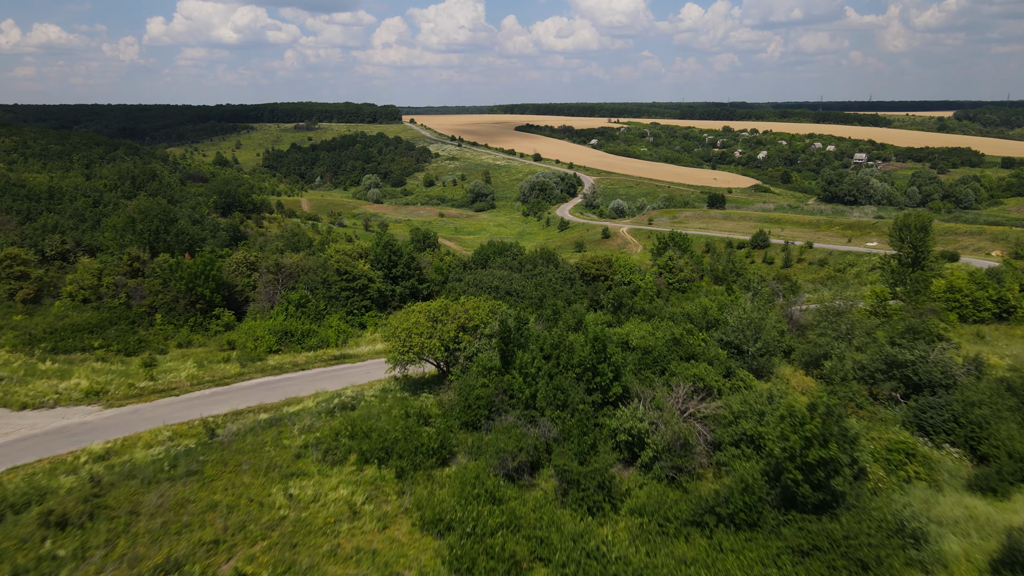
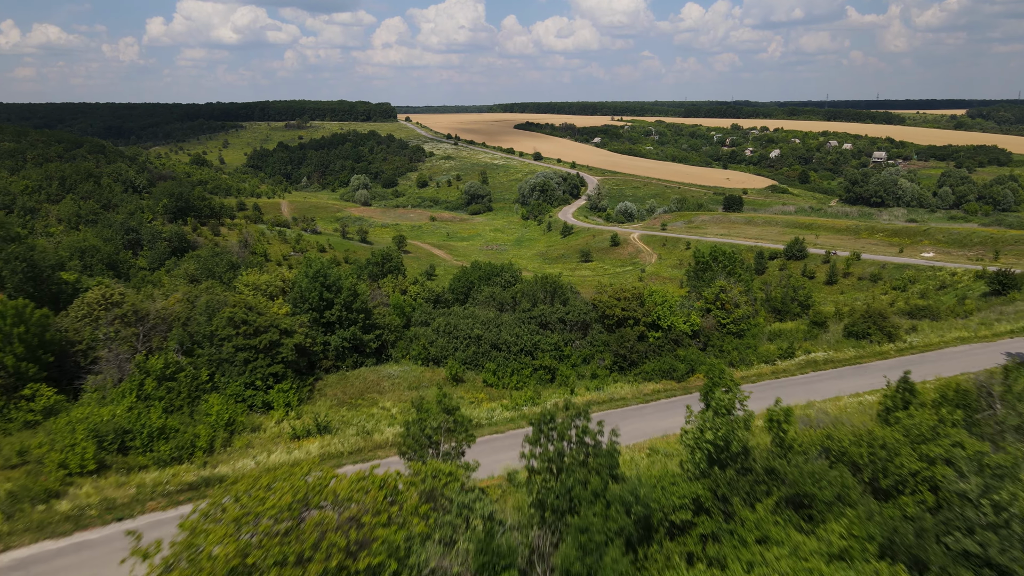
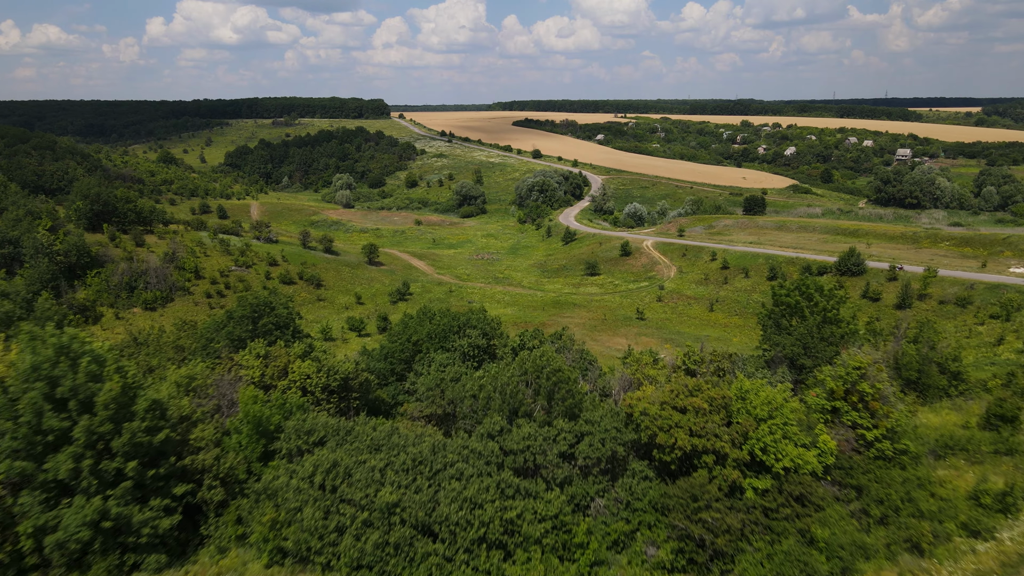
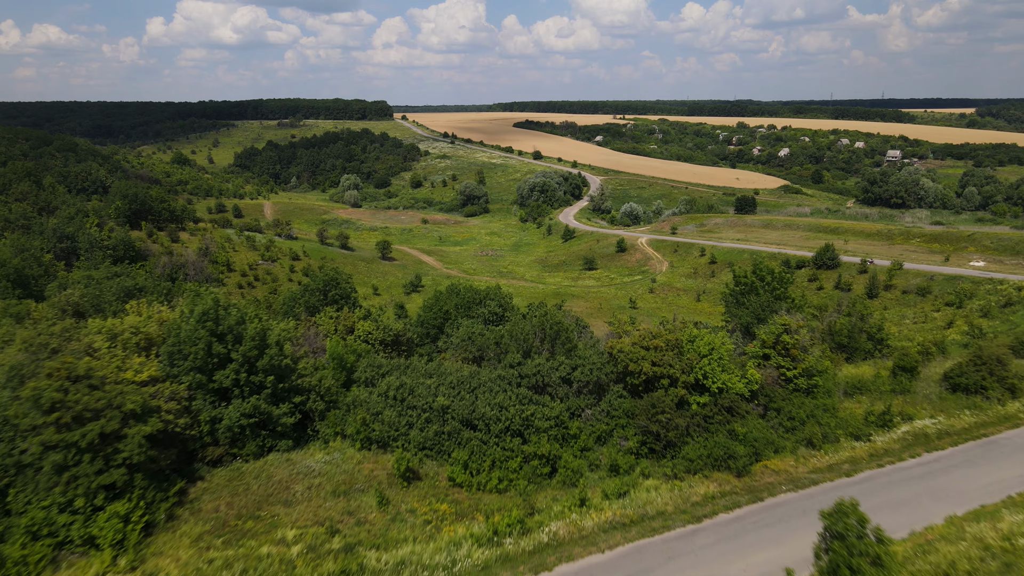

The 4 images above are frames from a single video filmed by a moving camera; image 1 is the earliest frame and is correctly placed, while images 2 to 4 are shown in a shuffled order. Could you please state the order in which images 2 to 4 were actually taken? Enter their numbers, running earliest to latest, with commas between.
2, 4, 3
